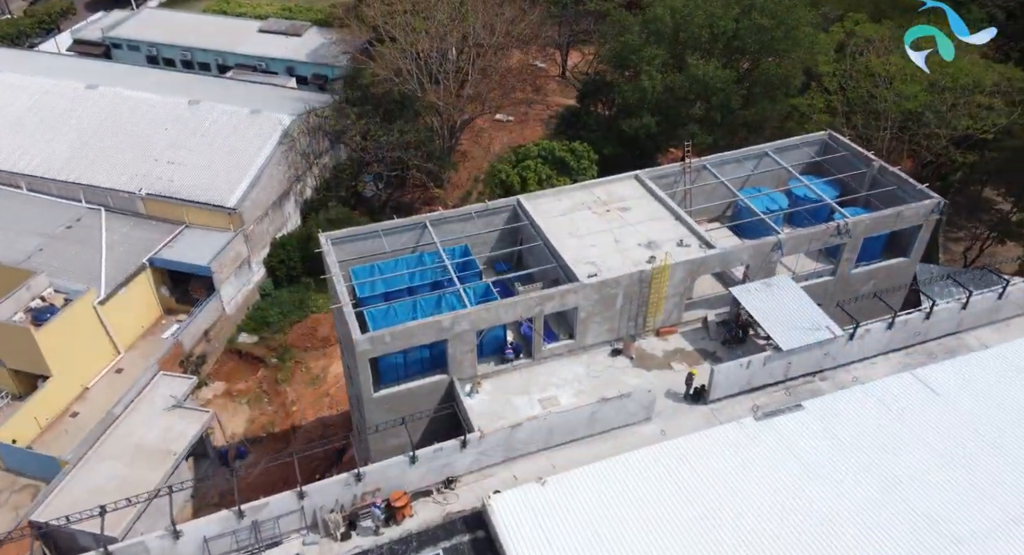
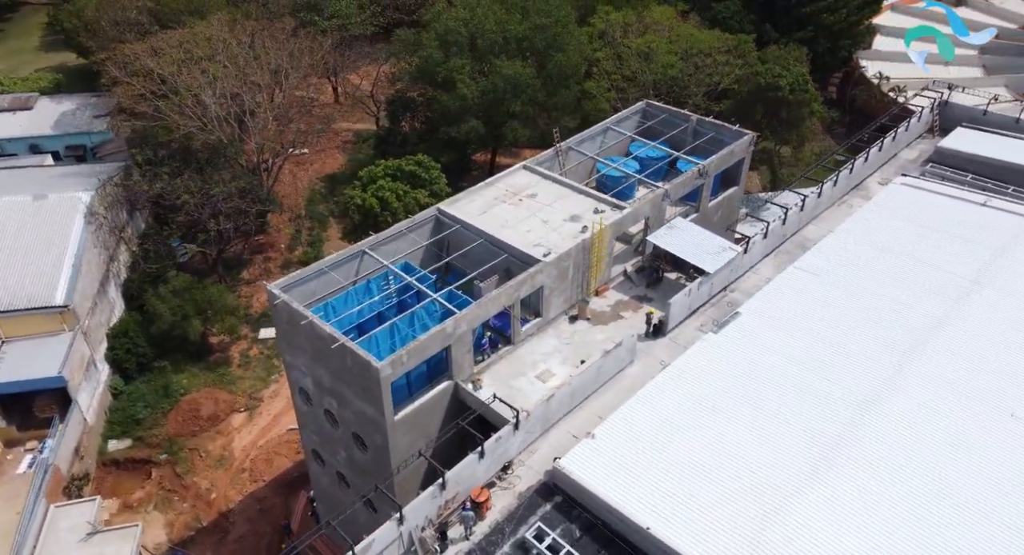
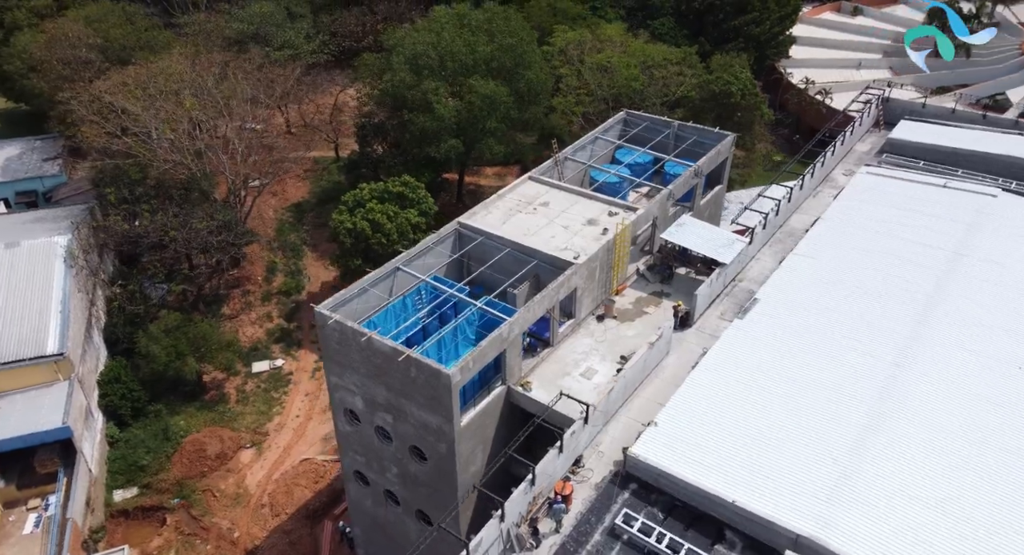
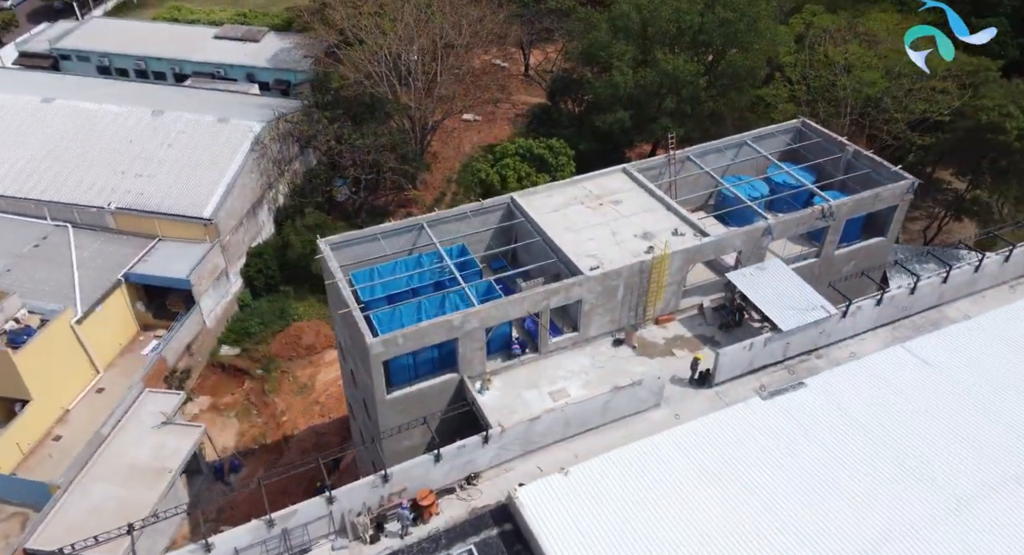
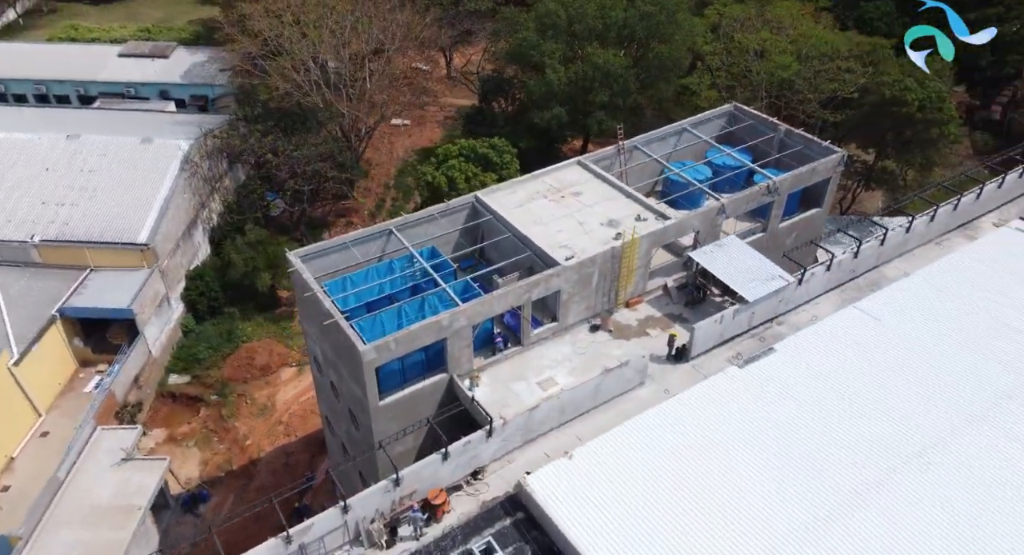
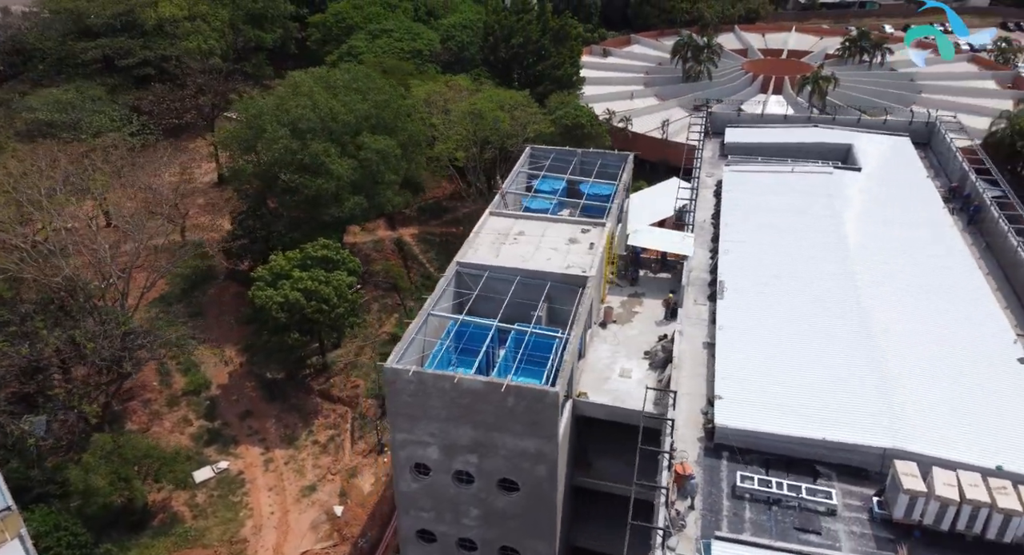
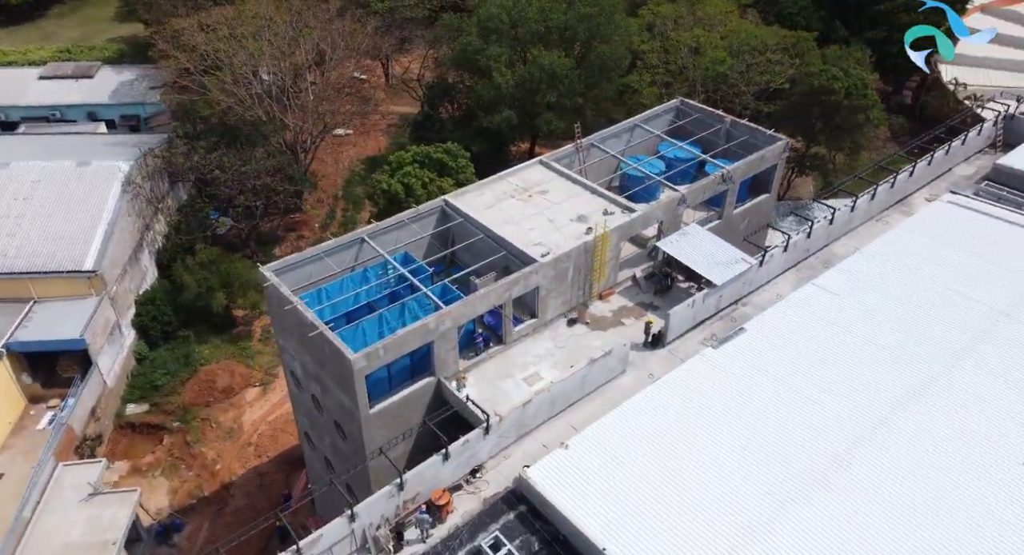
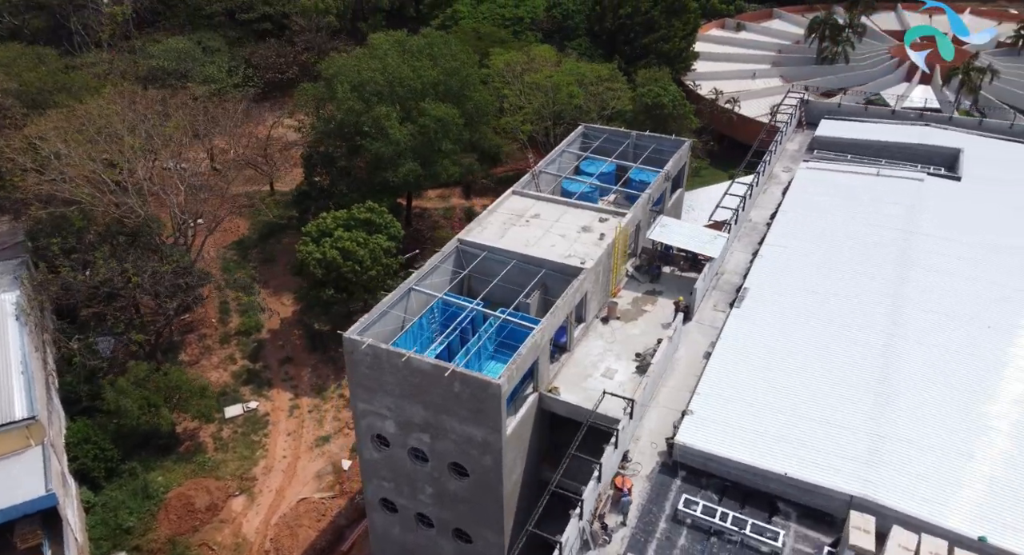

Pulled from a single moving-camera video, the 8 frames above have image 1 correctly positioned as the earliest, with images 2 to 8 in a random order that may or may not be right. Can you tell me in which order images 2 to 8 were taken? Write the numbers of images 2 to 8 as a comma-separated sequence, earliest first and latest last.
4, 5, 7, 2, 3, 8, 6
